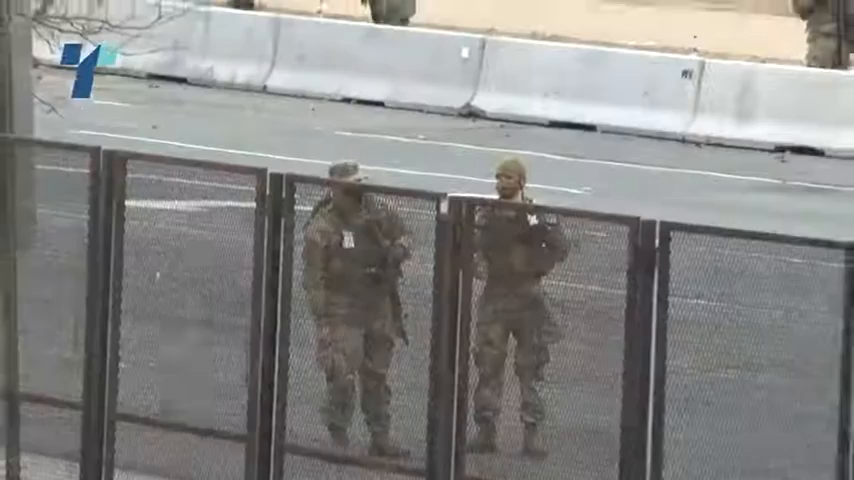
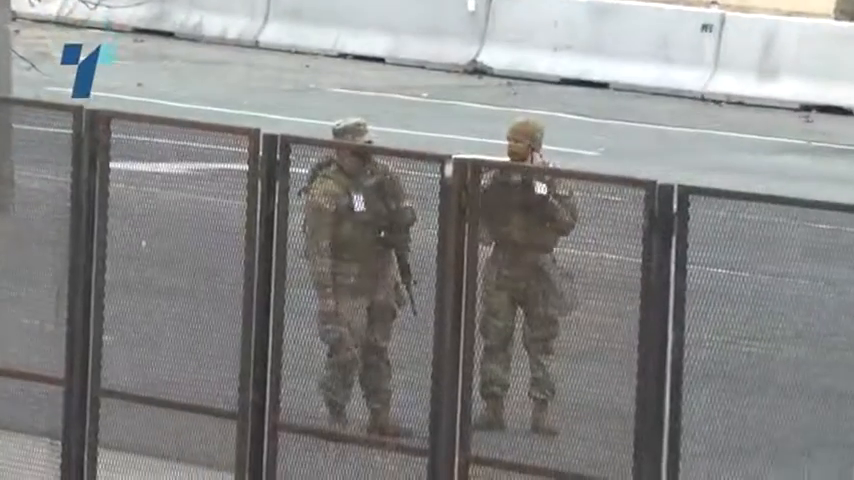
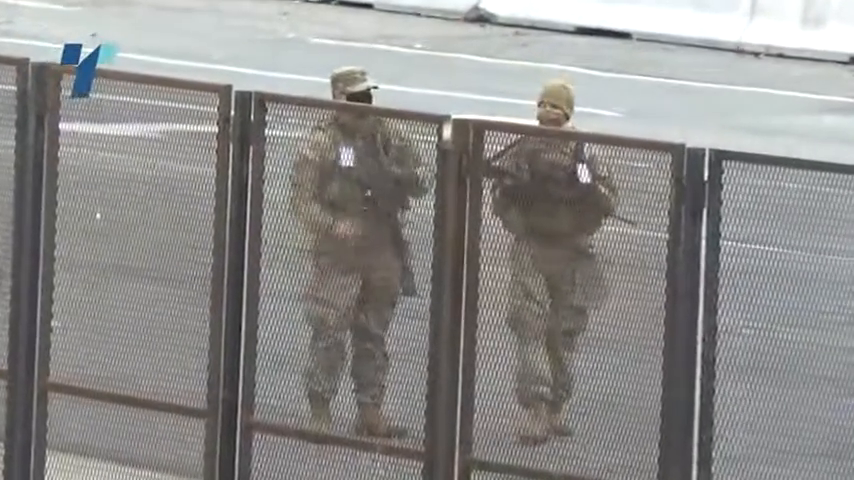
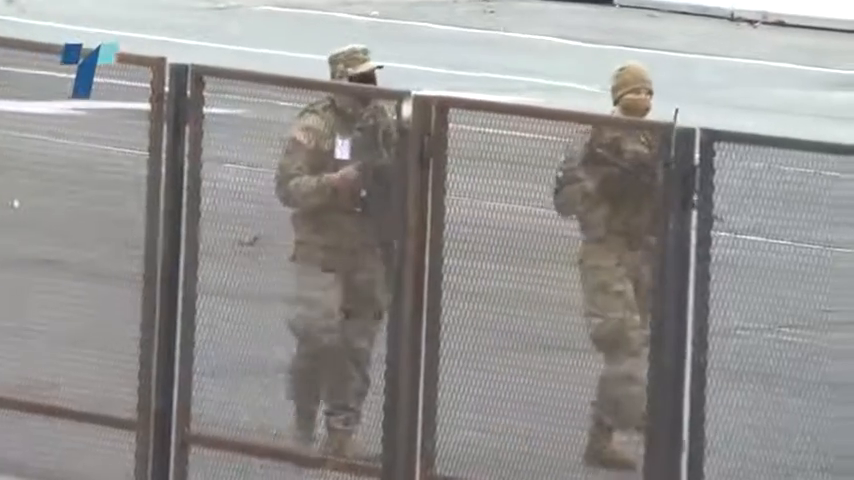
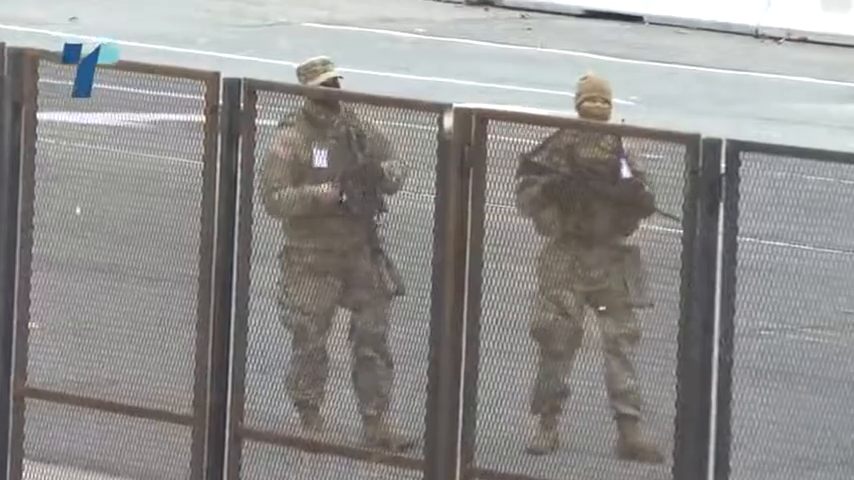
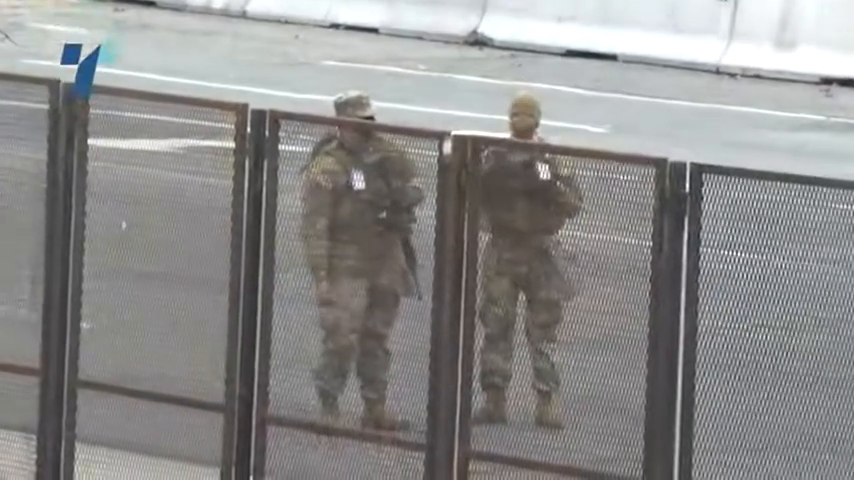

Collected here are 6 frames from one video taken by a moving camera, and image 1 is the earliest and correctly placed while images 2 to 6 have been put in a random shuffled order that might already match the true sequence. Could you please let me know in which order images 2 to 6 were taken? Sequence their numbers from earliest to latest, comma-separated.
2, 6, 3, 5, 4
